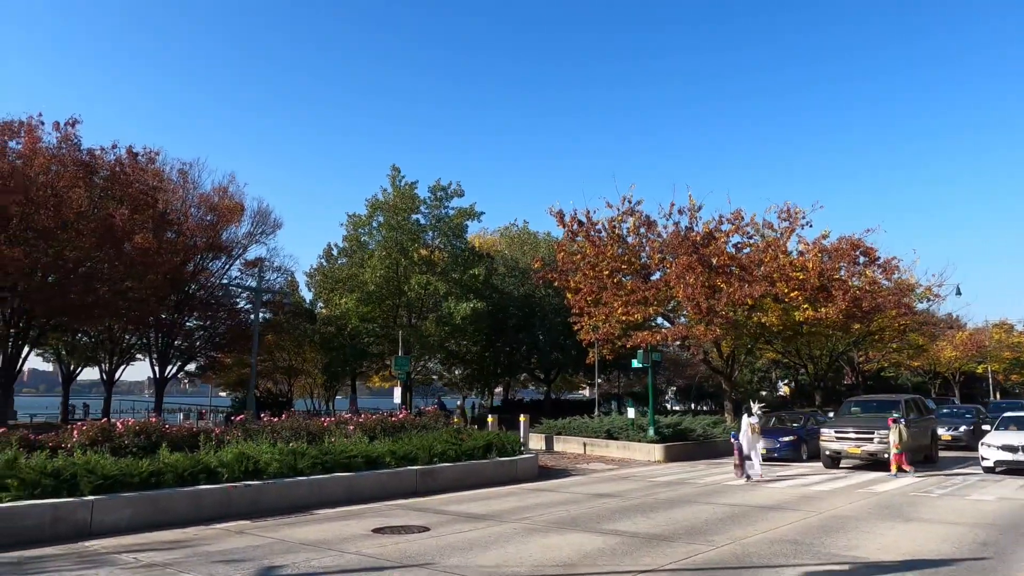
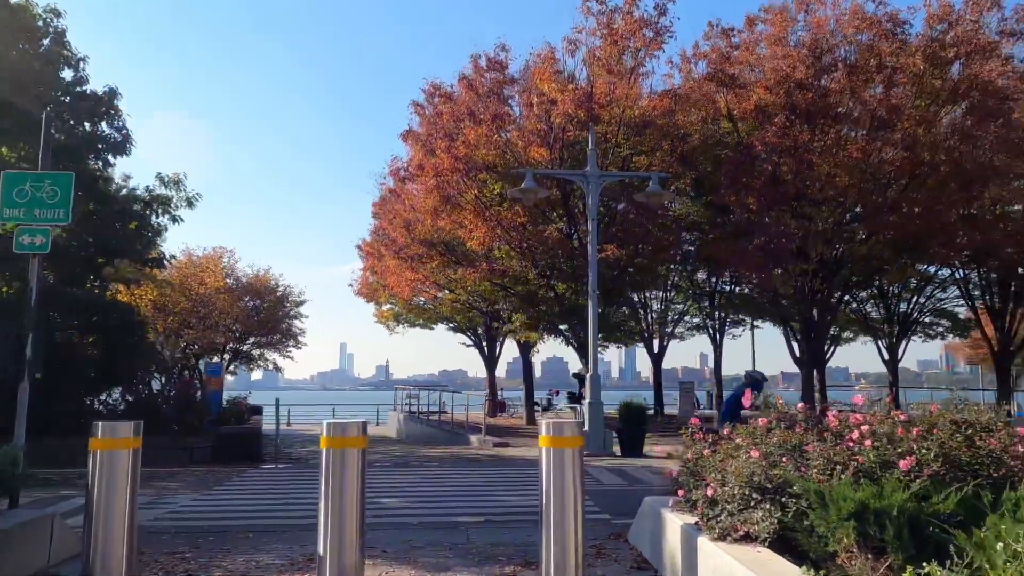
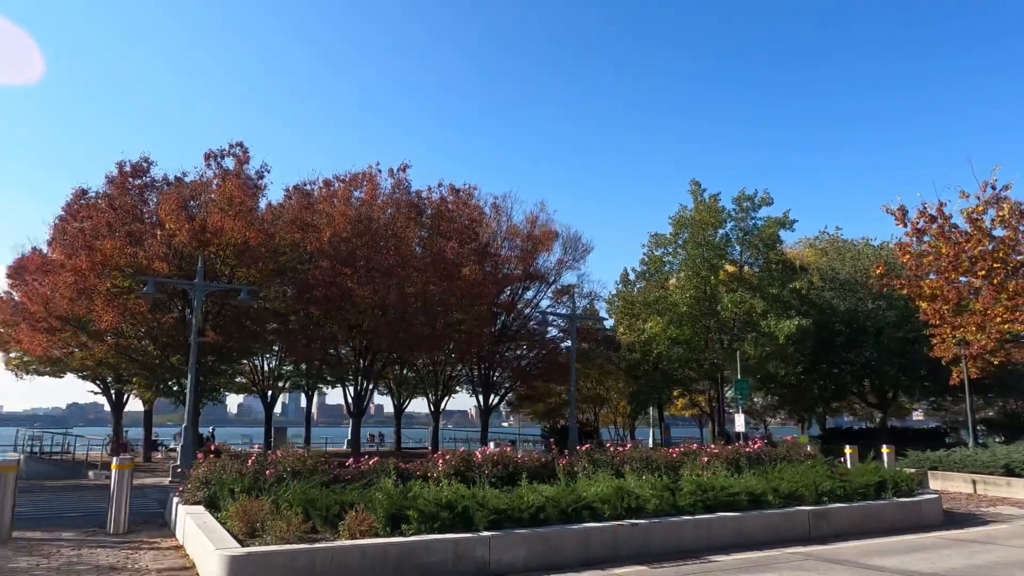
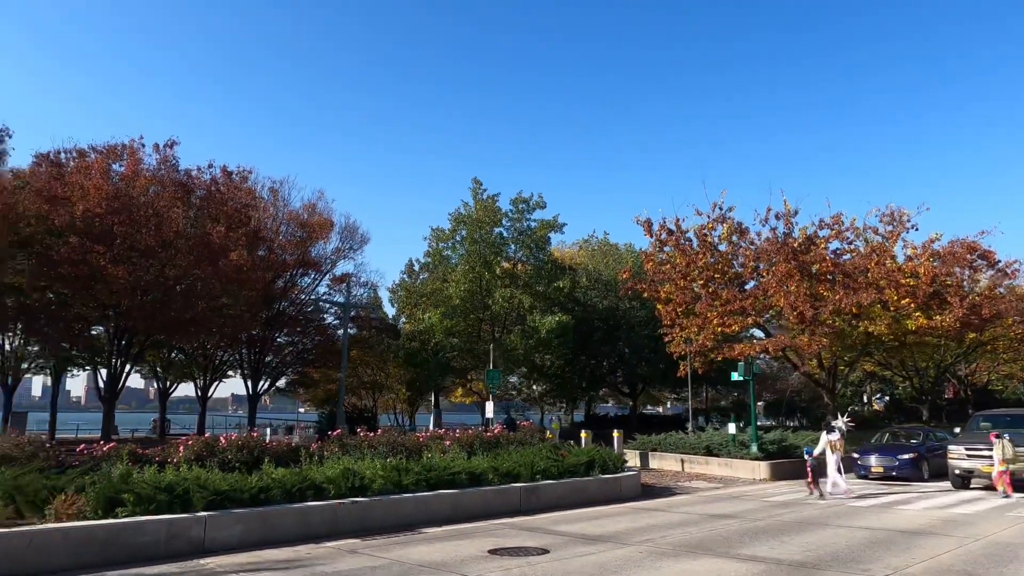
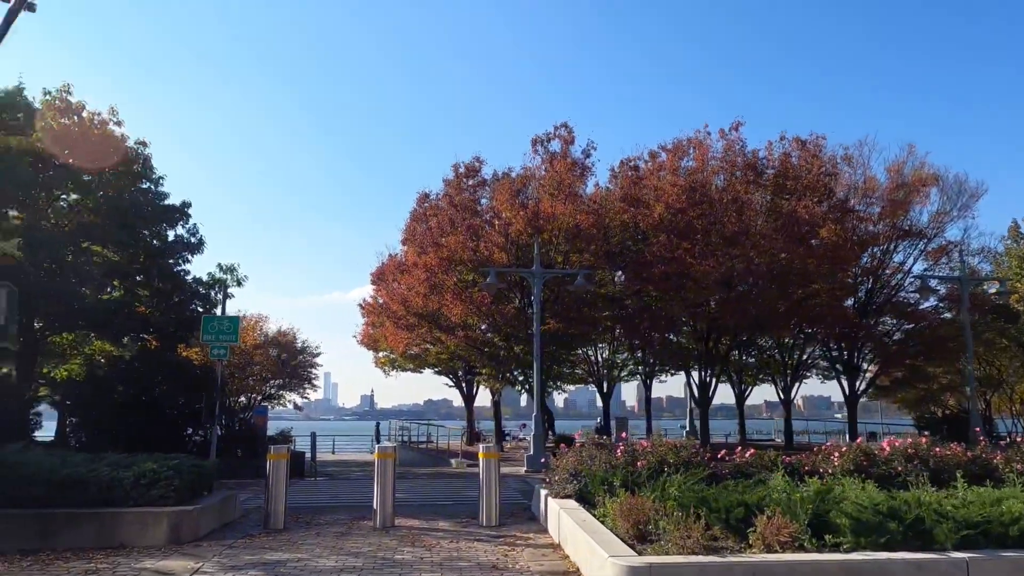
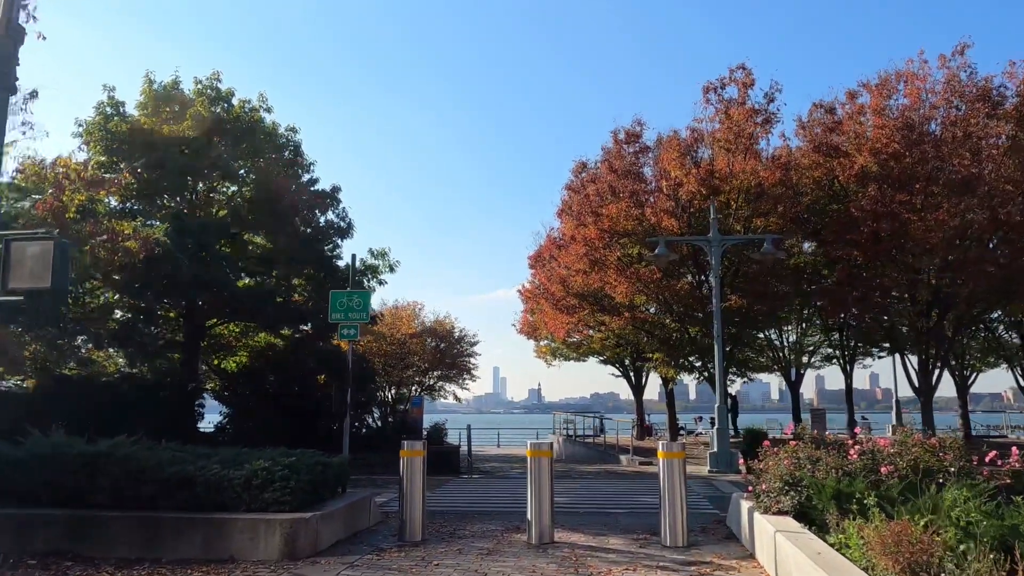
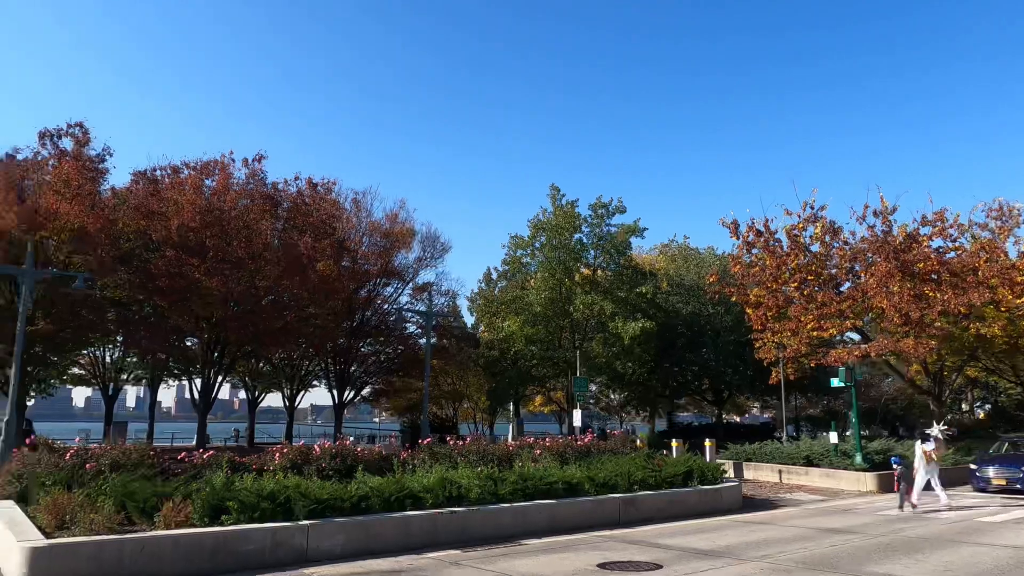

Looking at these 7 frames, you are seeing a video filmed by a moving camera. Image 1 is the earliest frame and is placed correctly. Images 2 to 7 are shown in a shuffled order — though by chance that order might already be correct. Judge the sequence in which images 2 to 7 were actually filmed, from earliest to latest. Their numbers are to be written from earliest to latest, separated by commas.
4, 7, 3, 5, 6, 2
